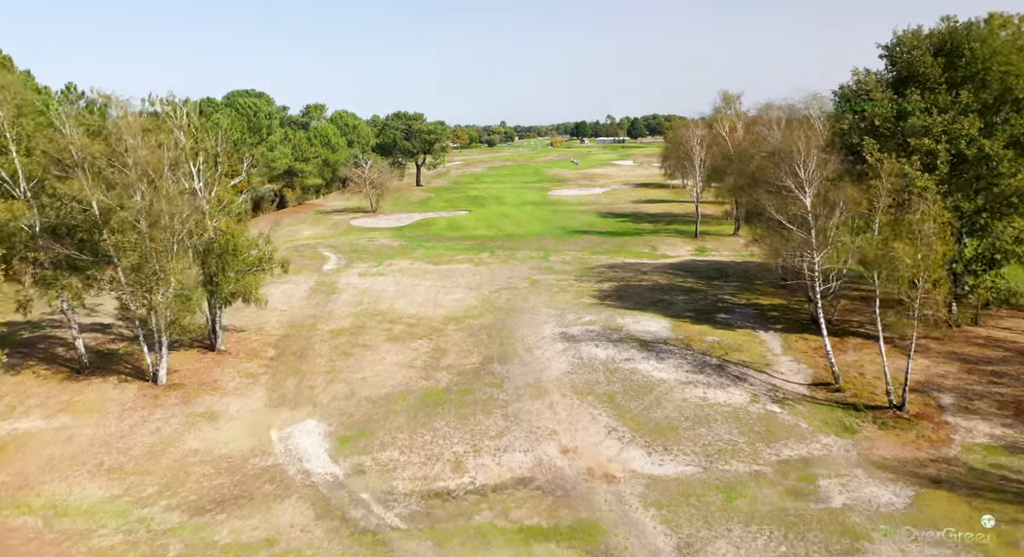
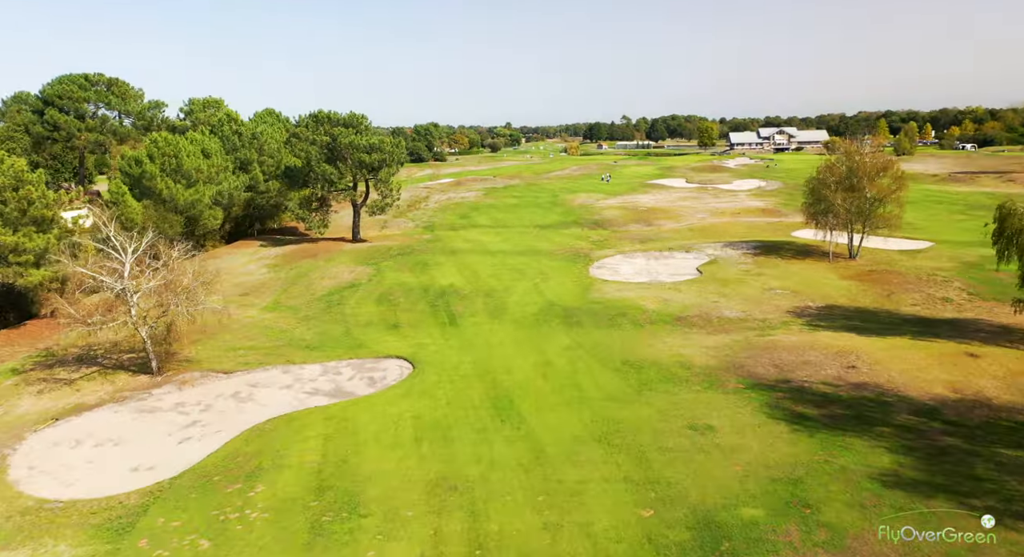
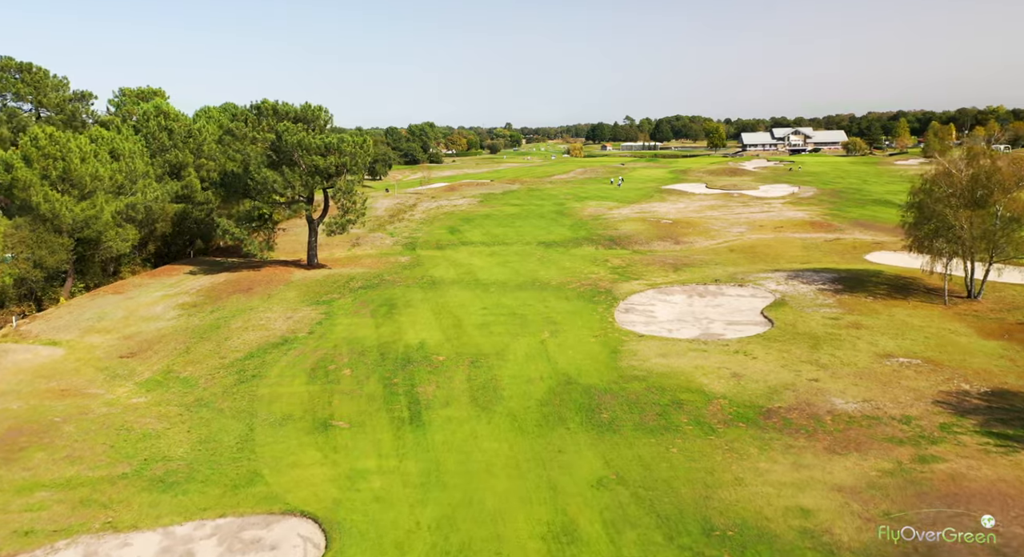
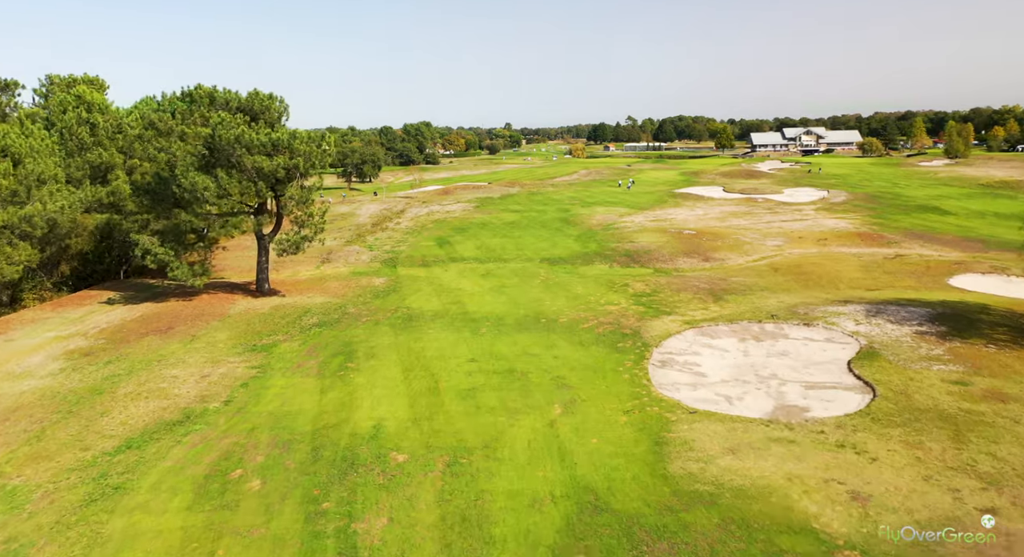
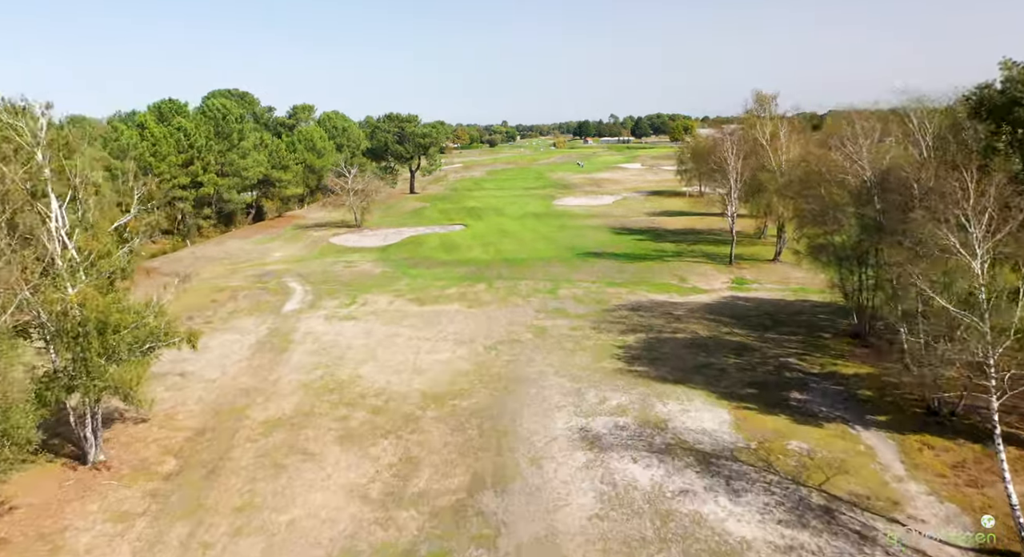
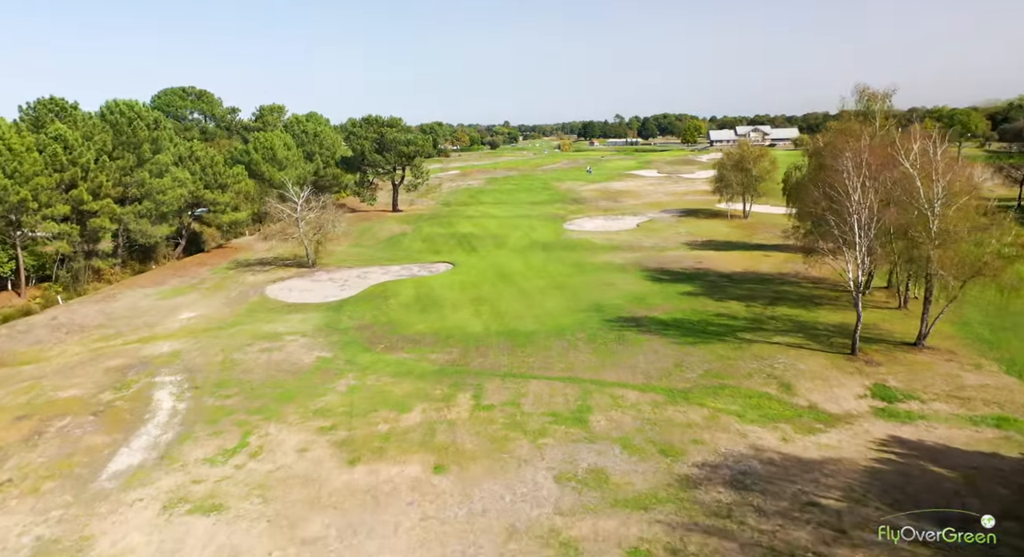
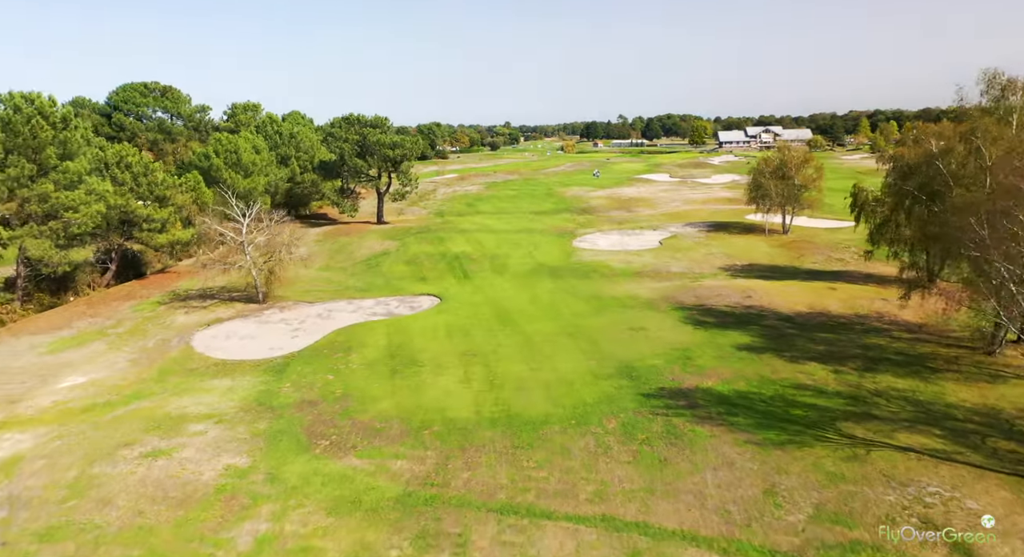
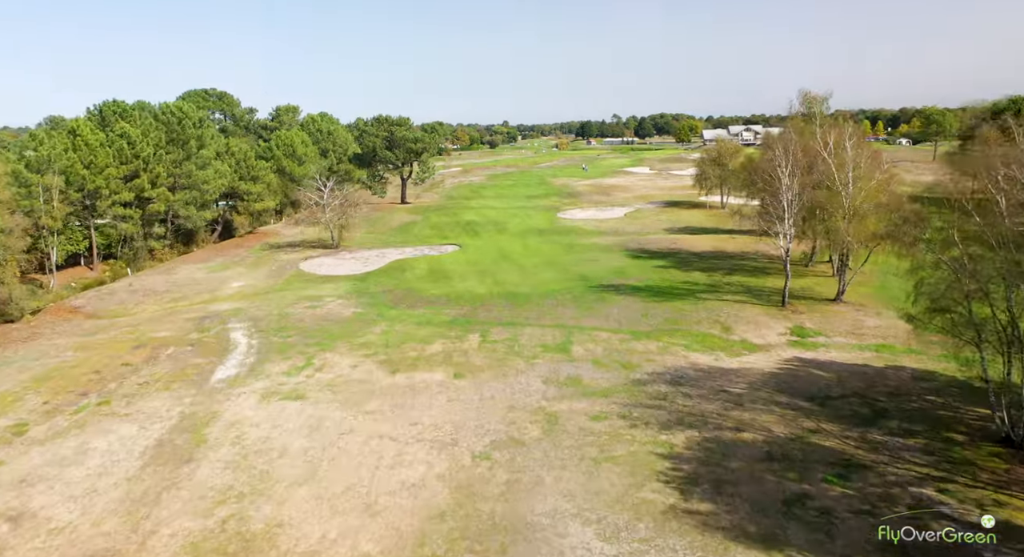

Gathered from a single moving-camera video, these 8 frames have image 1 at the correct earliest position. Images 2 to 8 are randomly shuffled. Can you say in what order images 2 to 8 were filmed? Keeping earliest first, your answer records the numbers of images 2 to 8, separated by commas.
5, 8, 6, 7, 2, 3, 4
